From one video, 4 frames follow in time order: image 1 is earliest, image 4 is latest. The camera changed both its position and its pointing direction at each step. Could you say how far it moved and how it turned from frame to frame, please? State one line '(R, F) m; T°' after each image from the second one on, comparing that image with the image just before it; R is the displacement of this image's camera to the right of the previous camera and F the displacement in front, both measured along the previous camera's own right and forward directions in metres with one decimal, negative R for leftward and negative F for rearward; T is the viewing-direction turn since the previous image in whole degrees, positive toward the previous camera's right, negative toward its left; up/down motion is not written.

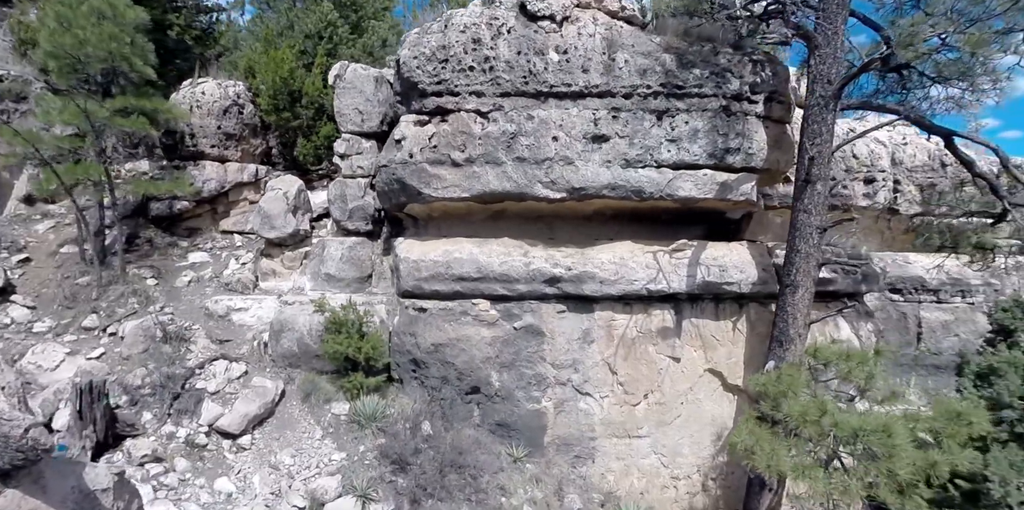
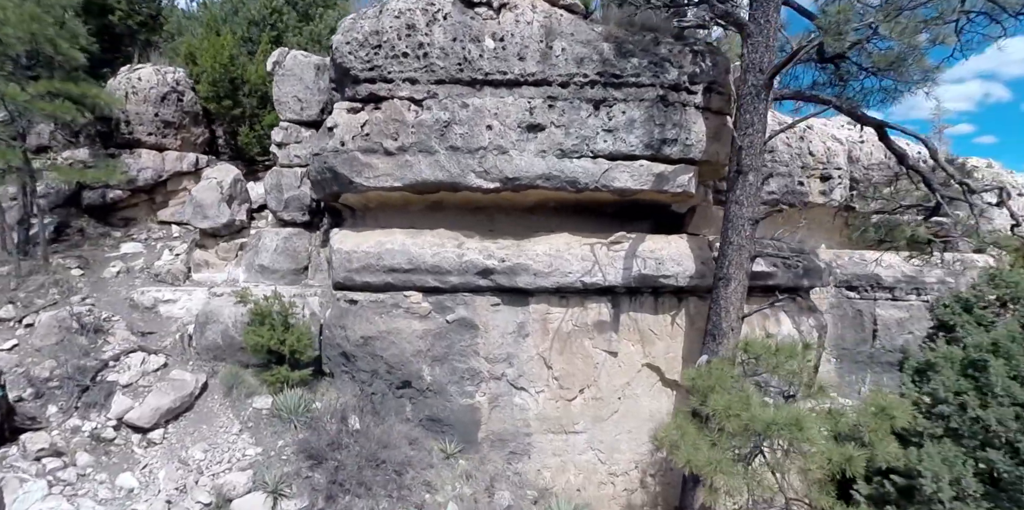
(+0.5, +0.1) m; +1°
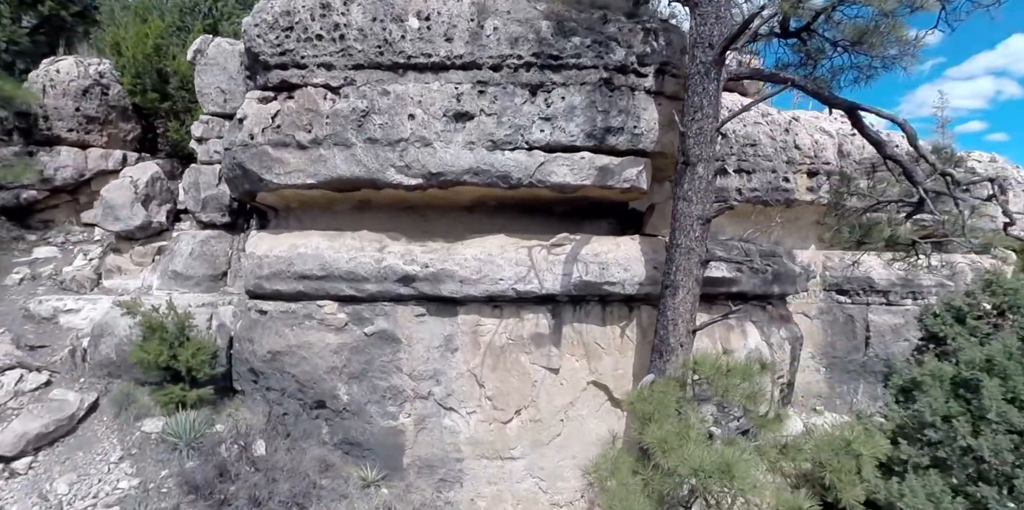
(+0.7, +0.6) m; -2°
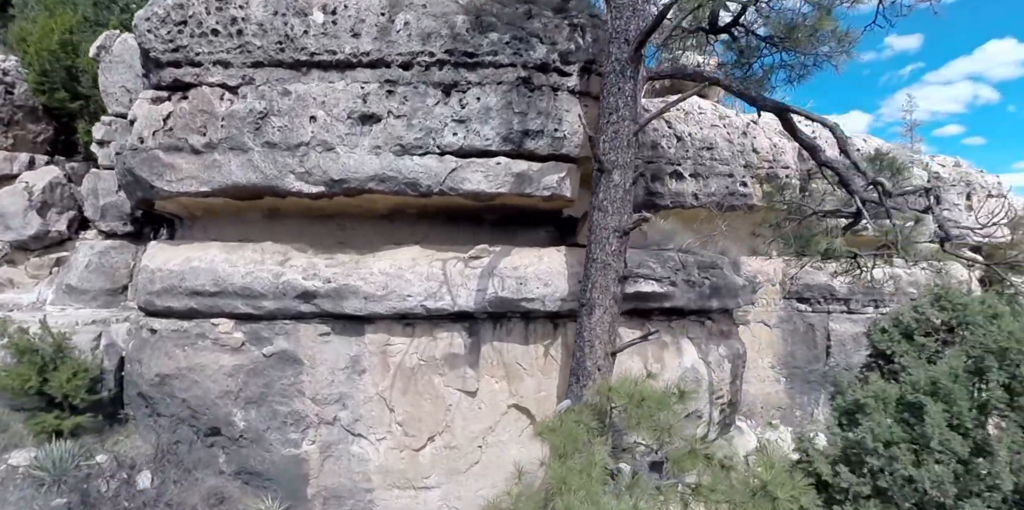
(+0.6, +0.4) m; +1°
